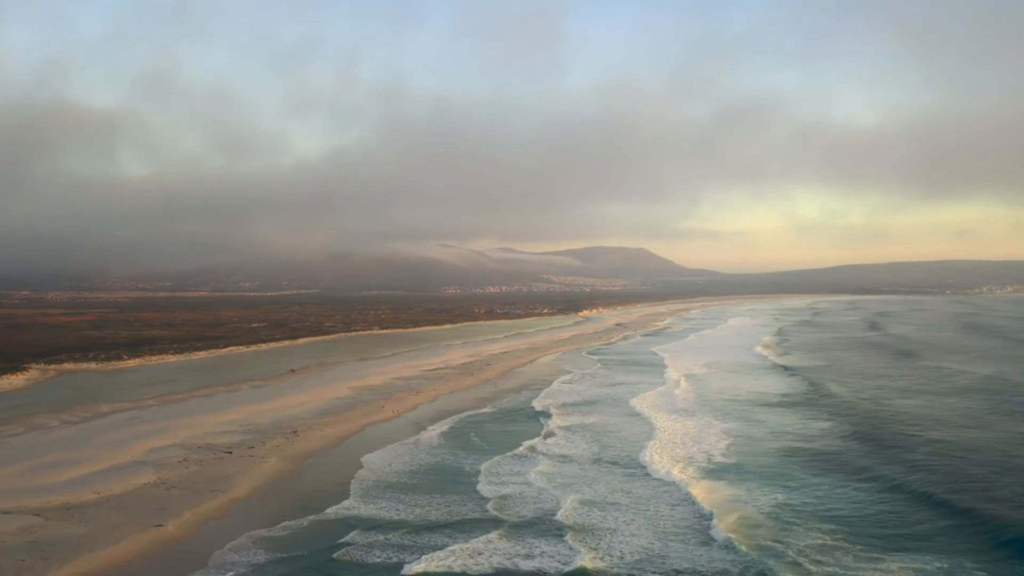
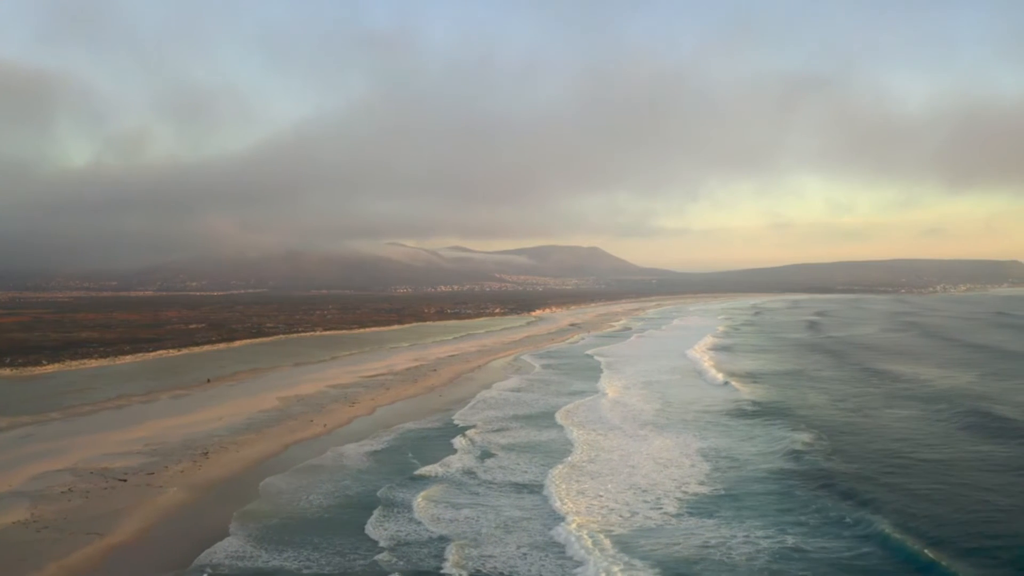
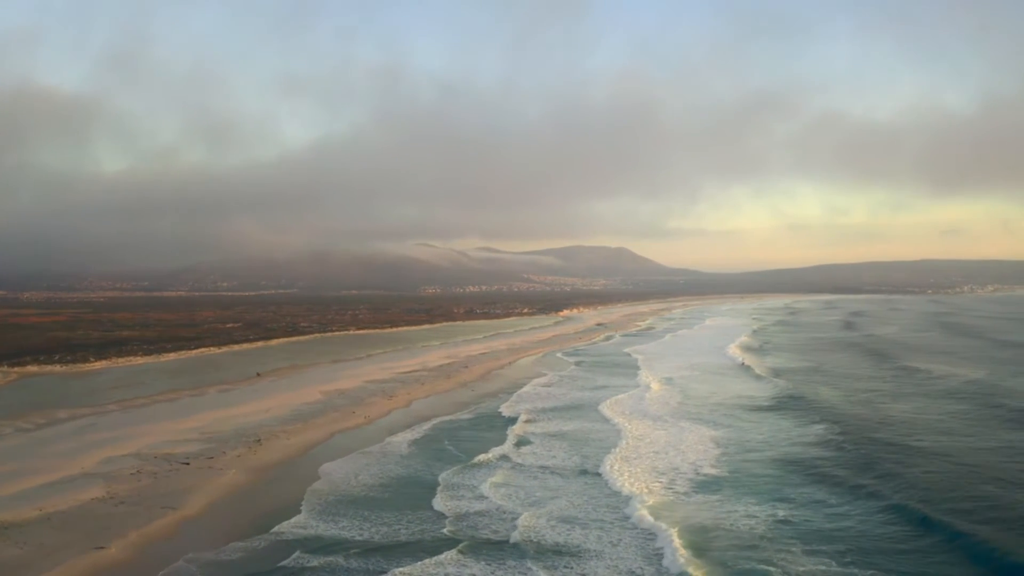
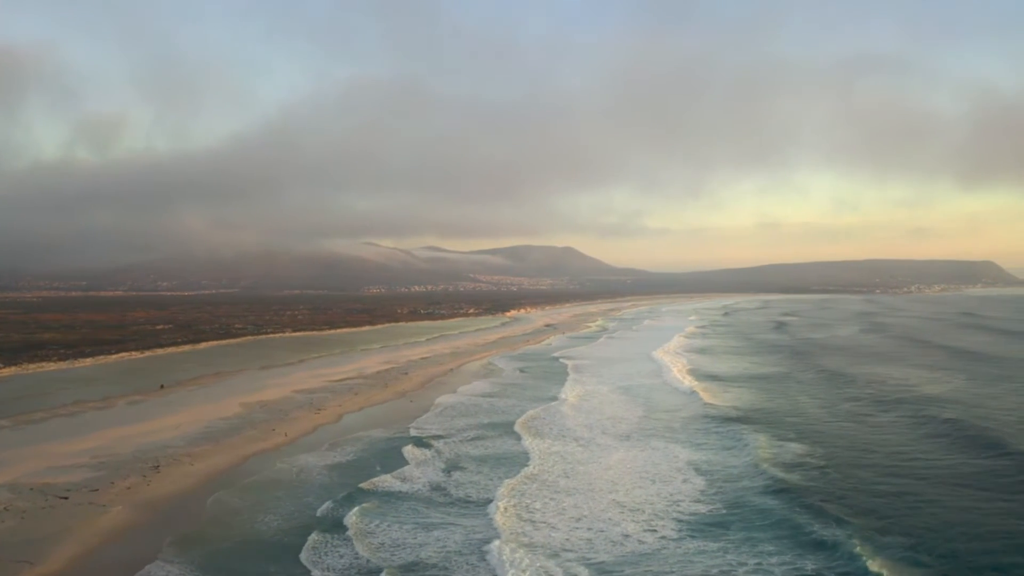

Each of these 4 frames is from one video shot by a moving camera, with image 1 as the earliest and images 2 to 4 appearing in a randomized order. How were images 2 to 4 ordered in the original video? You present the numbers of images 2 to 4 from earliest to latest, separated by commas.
3, 2, 4
